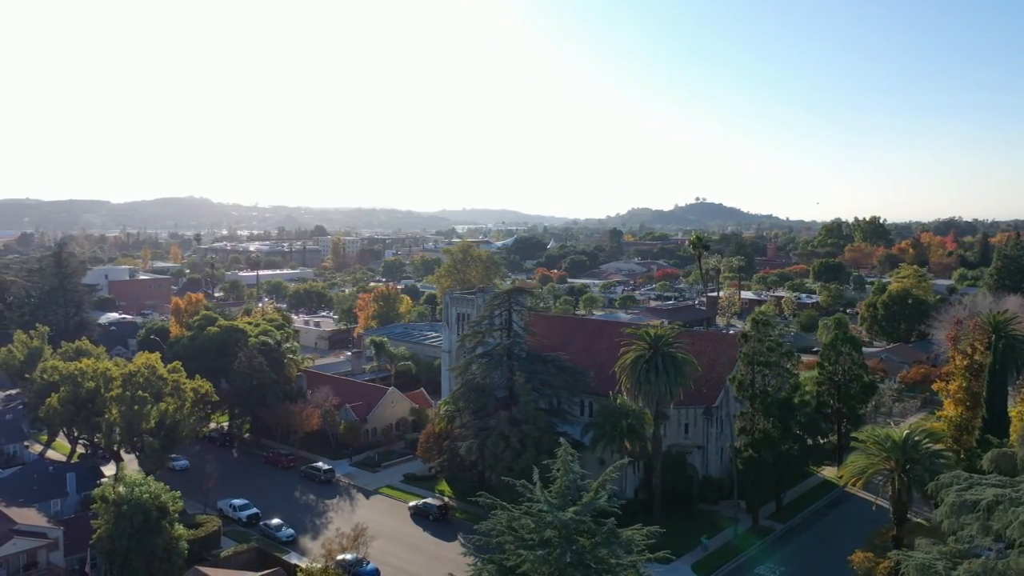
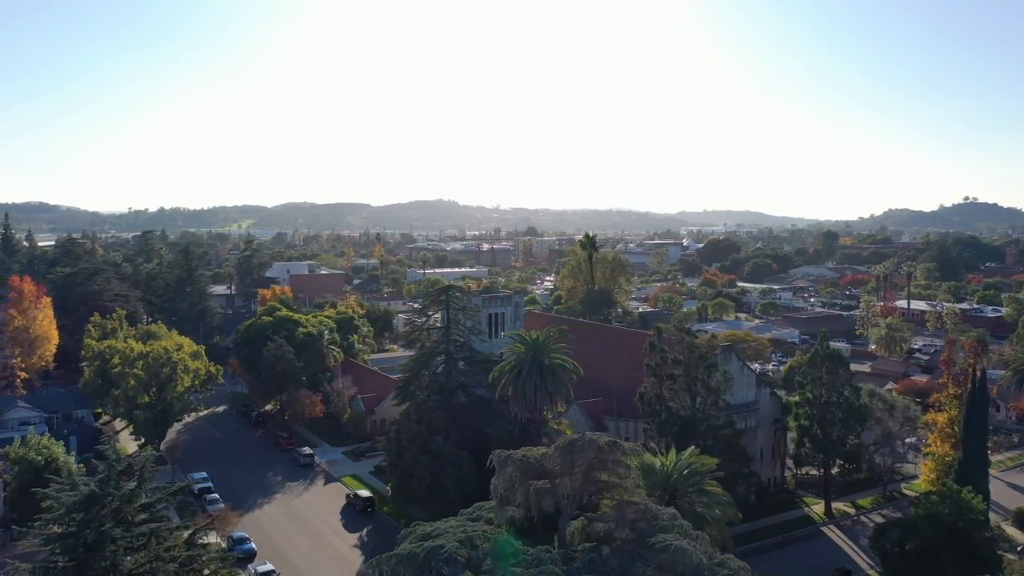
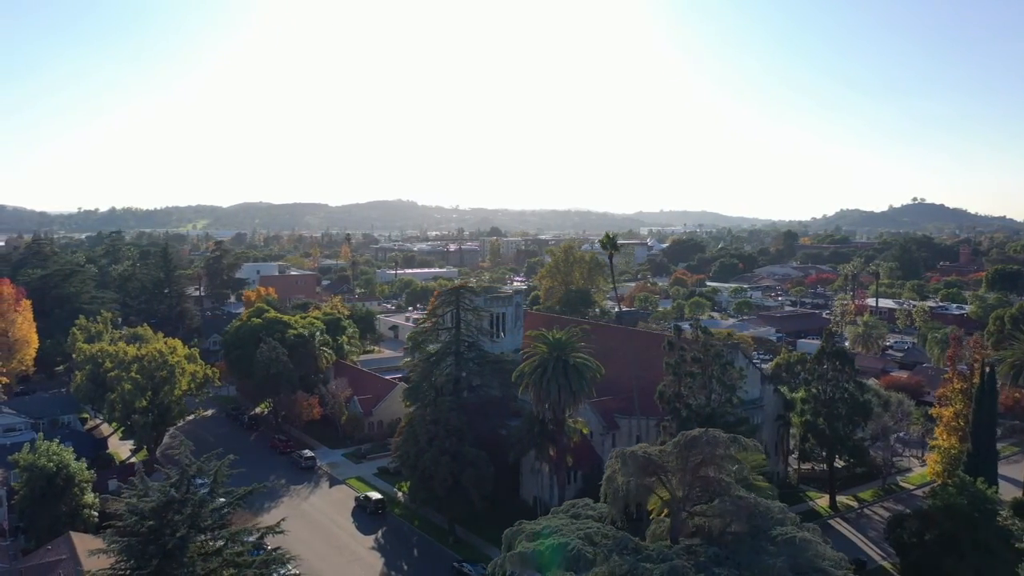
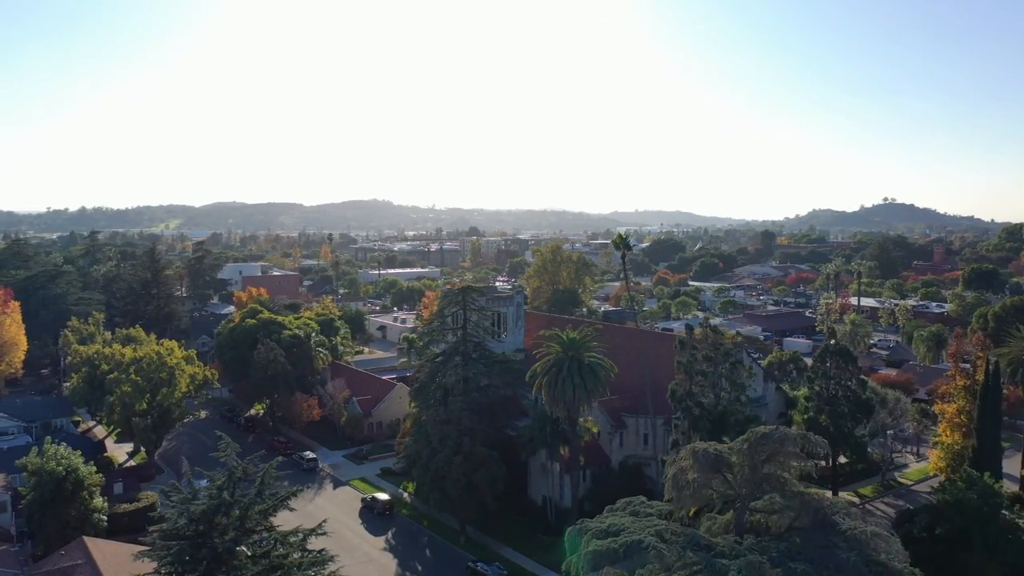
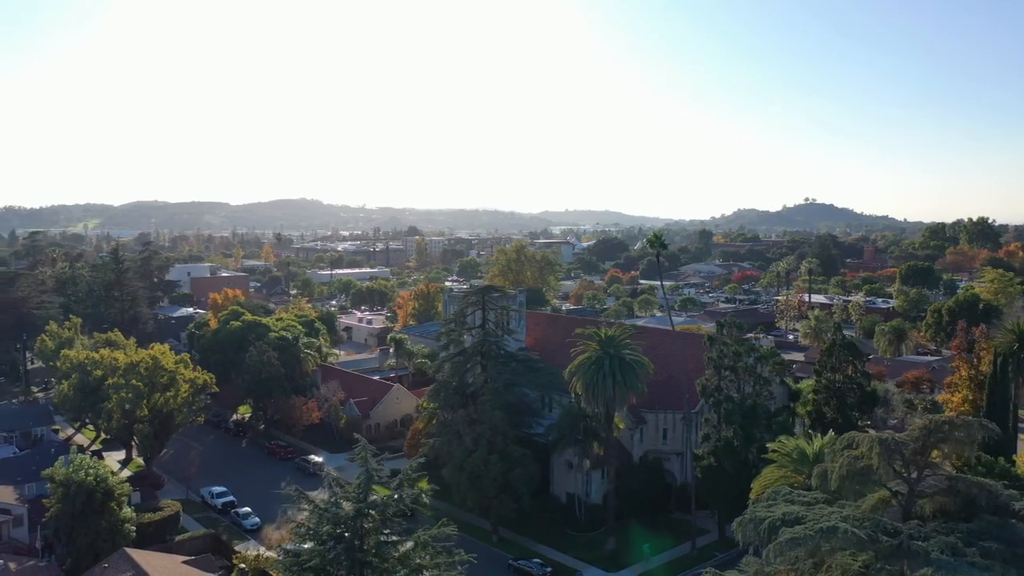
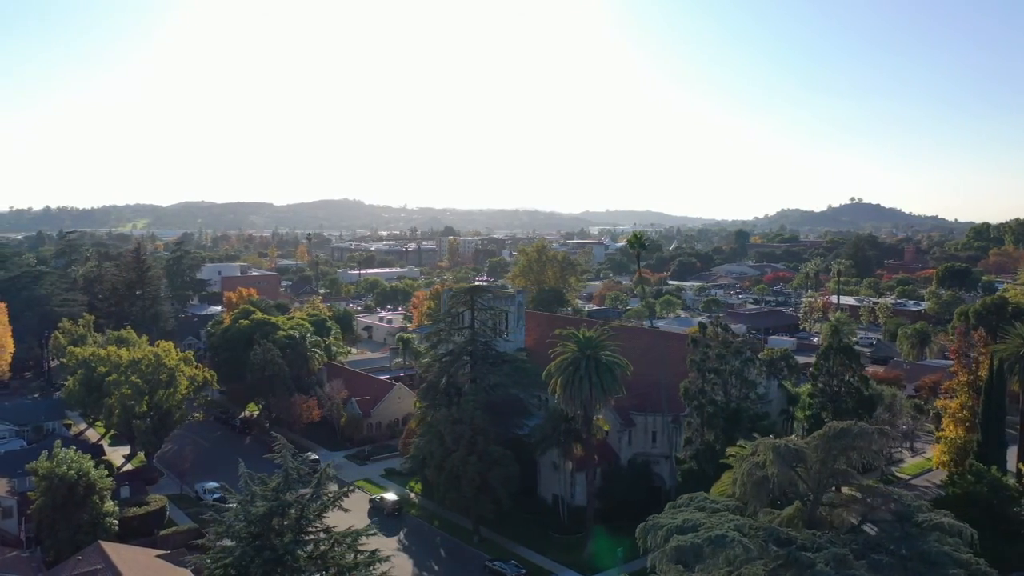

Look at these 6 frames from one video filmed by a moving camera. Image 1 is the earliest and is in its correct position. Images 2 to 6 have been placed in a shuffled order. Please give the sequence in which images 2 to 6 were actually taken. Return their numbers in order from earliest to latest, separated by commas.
5, 6, 4, 3, 2
